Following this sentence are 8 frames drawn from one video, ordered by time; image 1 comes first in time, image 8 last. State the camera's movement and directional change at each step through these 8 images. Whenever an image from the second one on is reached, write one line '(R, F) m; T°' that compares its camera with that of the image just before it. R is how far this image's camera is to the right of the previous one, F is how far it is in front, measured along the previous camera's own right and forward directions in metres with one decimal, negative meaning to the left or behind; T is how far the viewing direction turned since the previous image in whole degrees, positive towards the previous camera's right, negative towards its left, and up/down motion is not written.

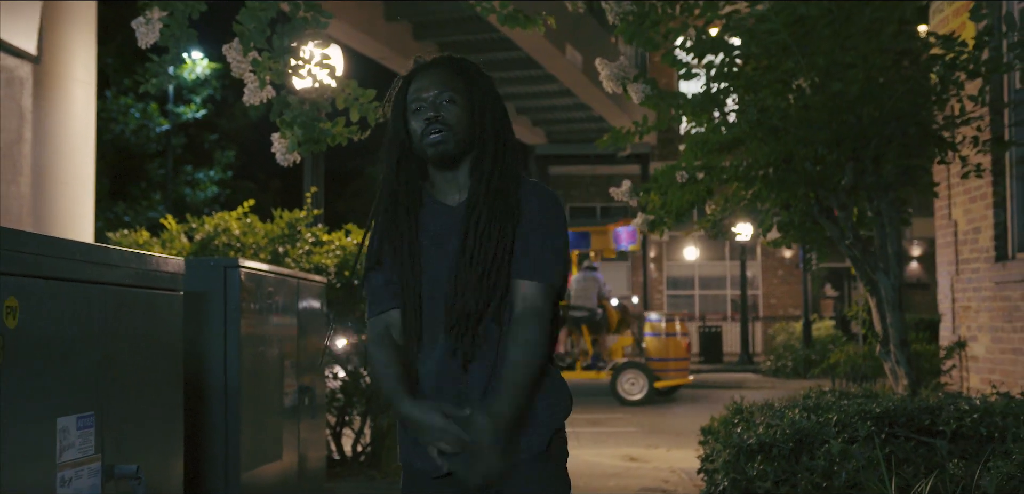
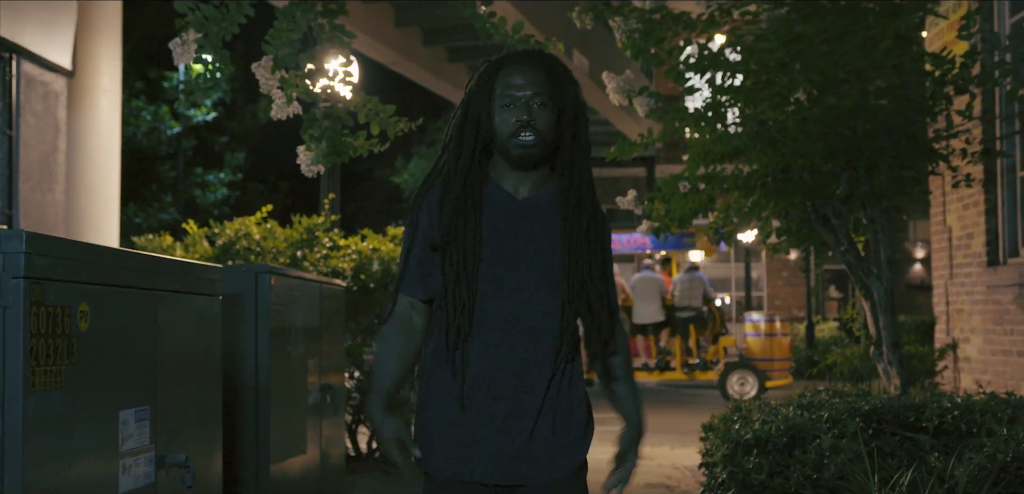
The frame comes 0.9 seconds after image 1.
(0.0, -0.4) m; 0°
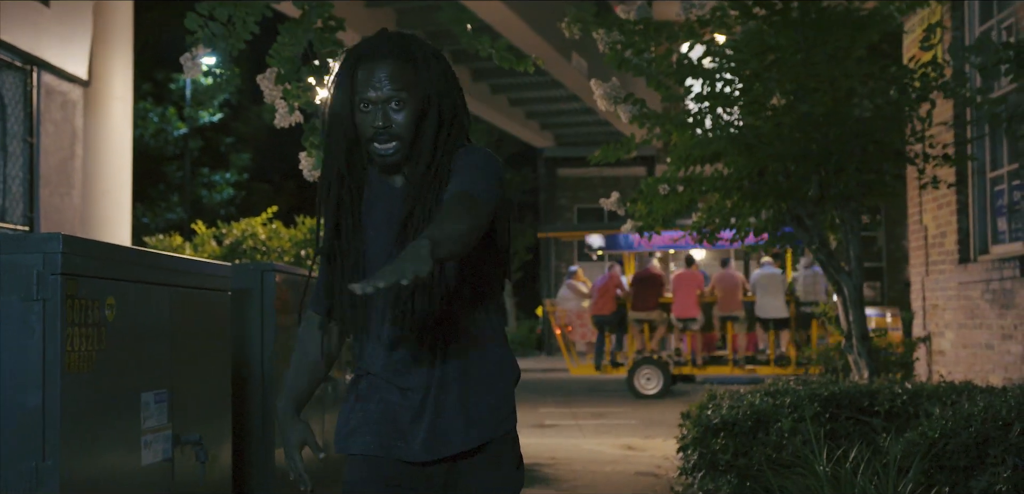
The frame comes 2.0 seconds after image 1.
(+0.1, -0.5) m; 0°
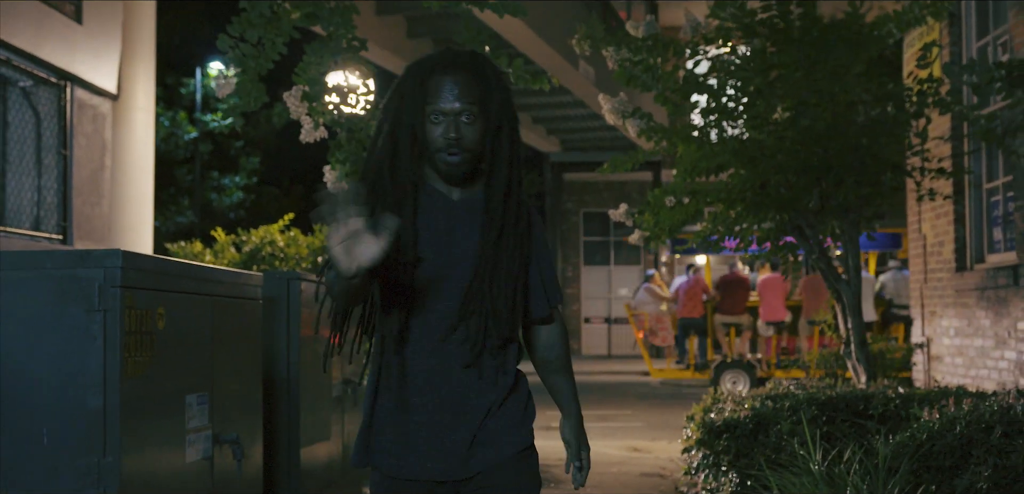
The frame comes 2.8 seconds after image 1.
(0.0, -0.4) m; 0°
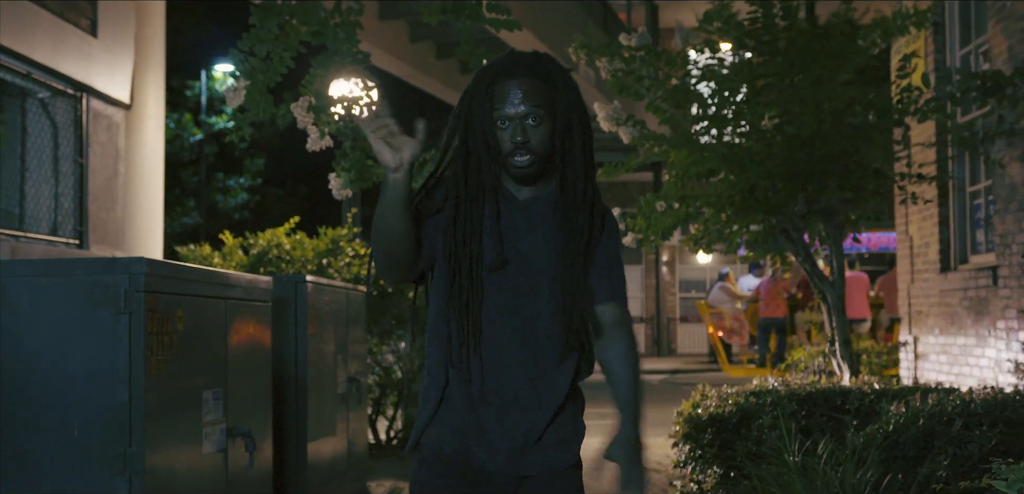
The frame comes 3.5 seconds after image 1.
(0.0, -0.4) m; 0°
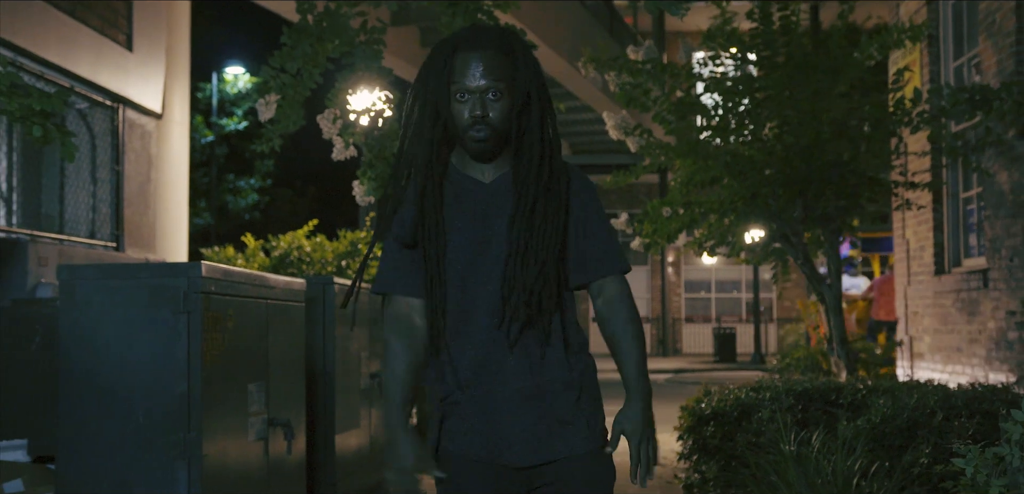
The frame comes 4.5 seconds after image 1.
(-0.1, -0.5) m; 0°
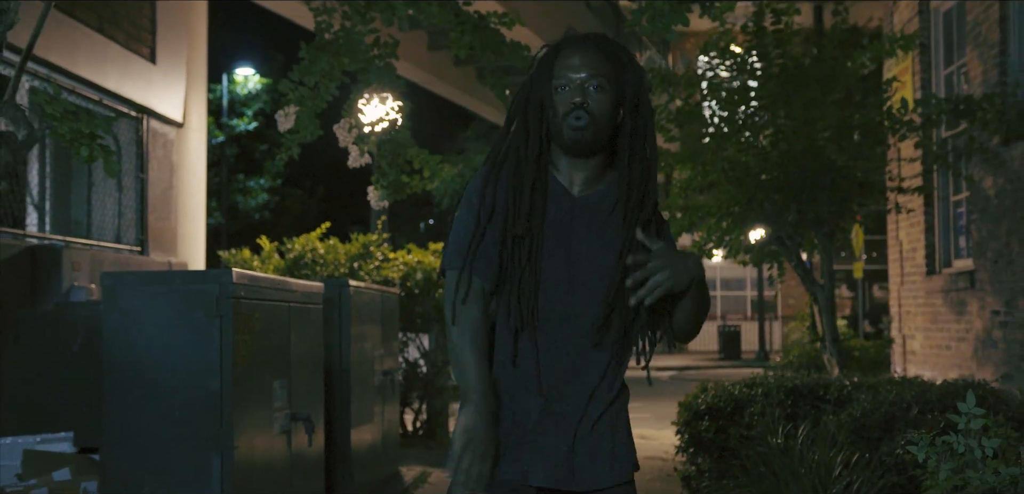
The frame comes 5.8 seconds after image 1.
(0.0, -0.5) m; 0°
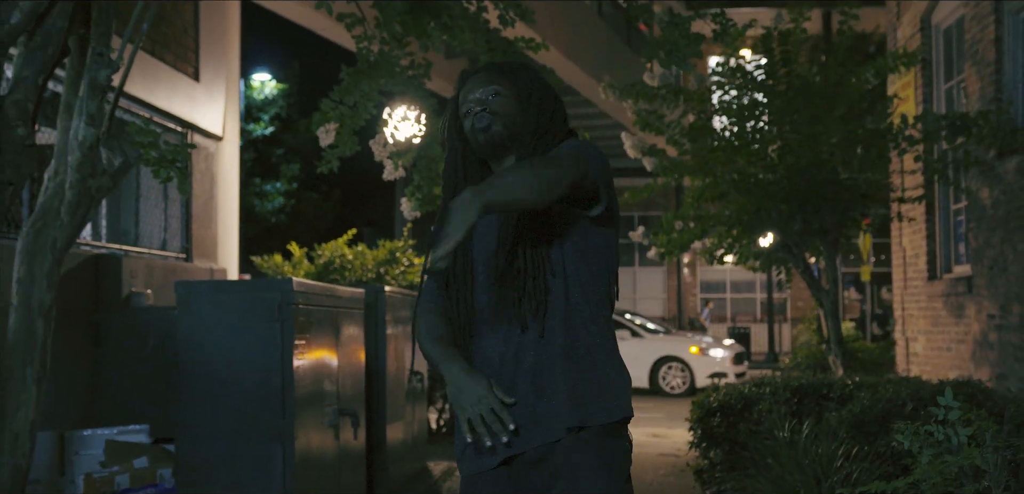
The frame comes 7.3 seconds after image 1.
(-0.1, -0.6) m; 0°
